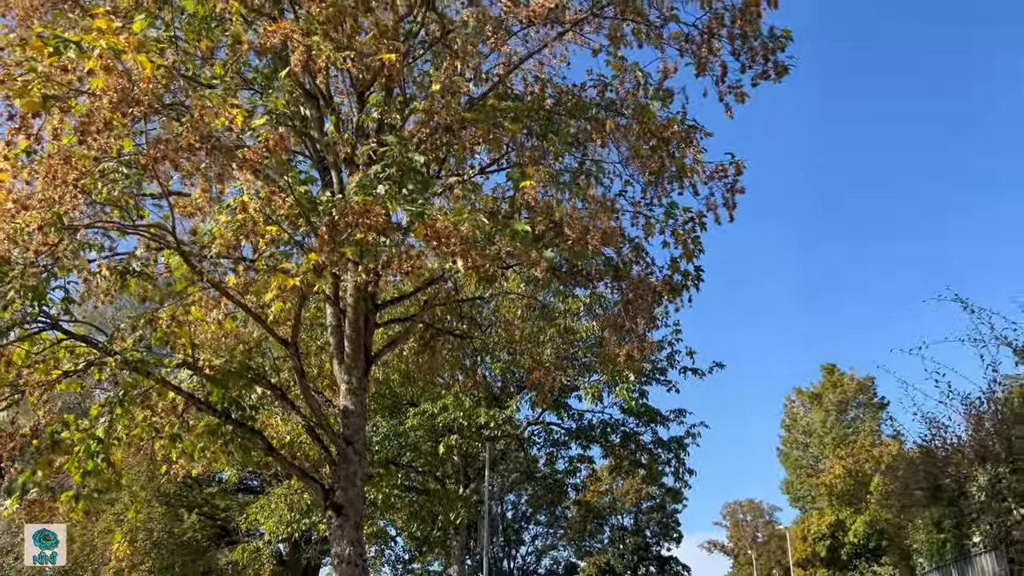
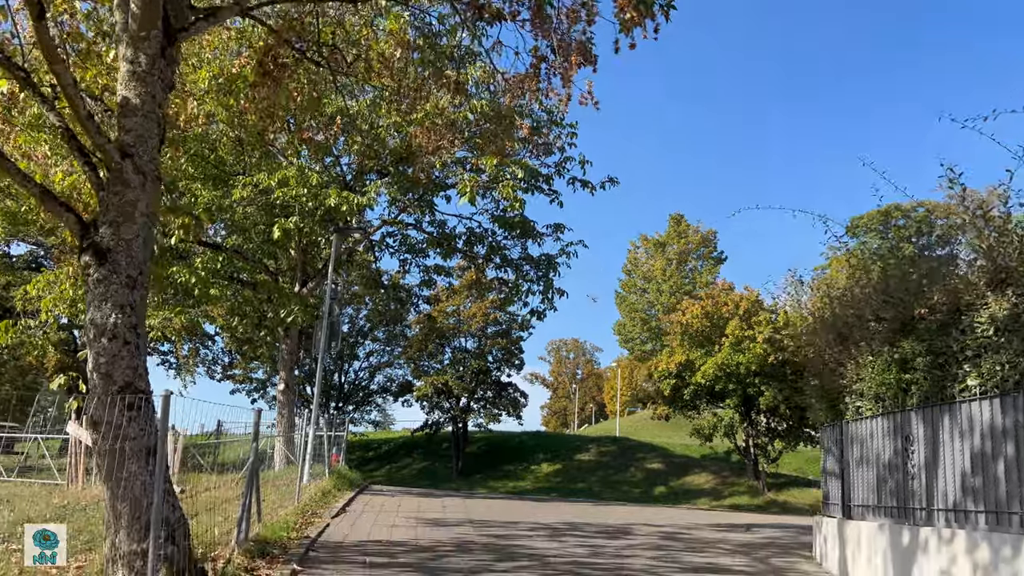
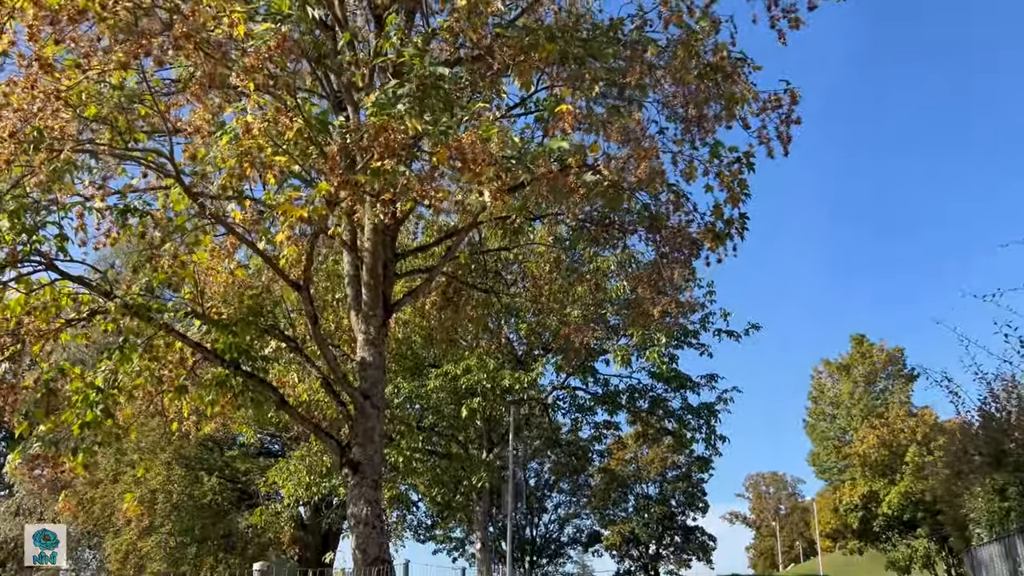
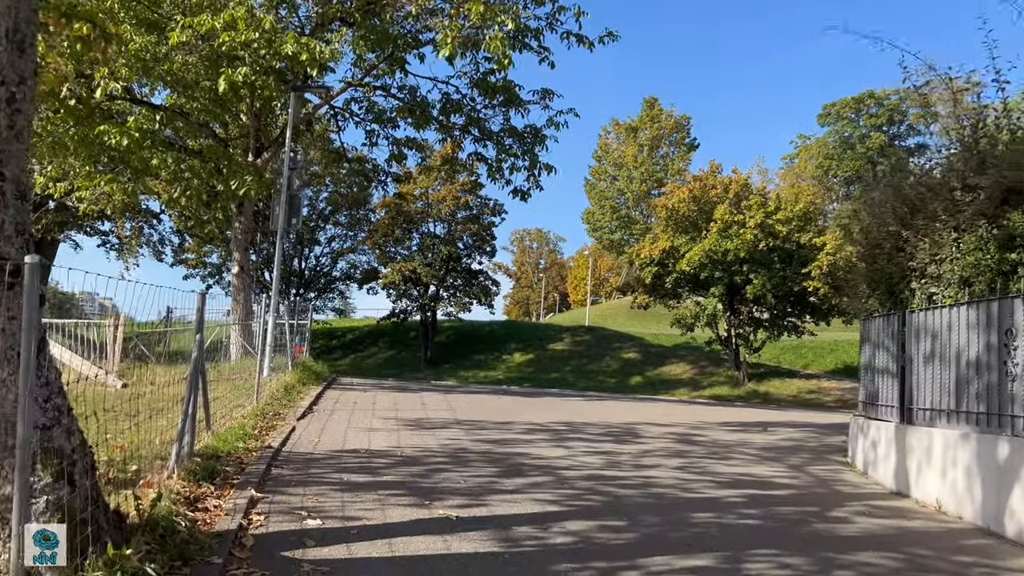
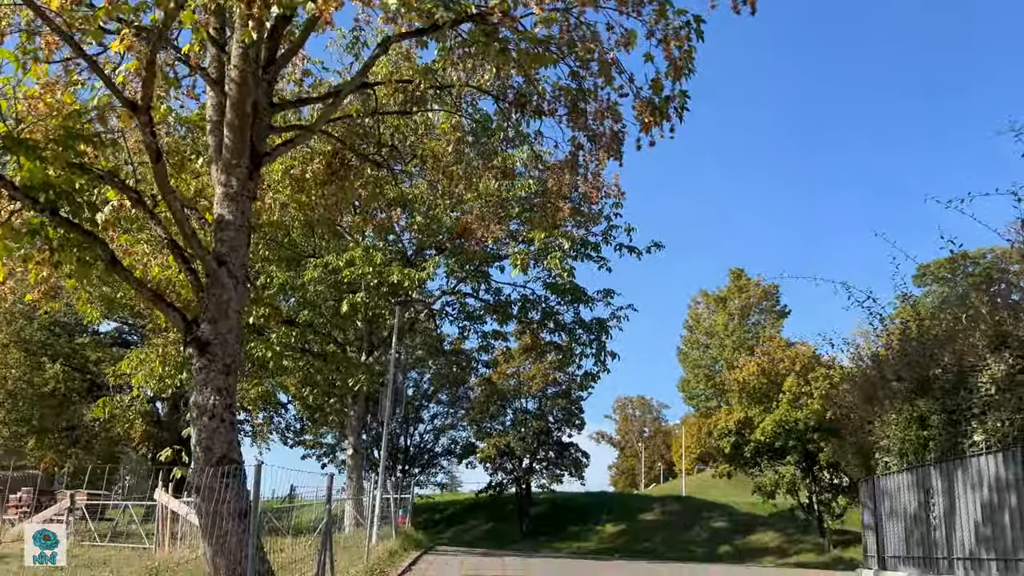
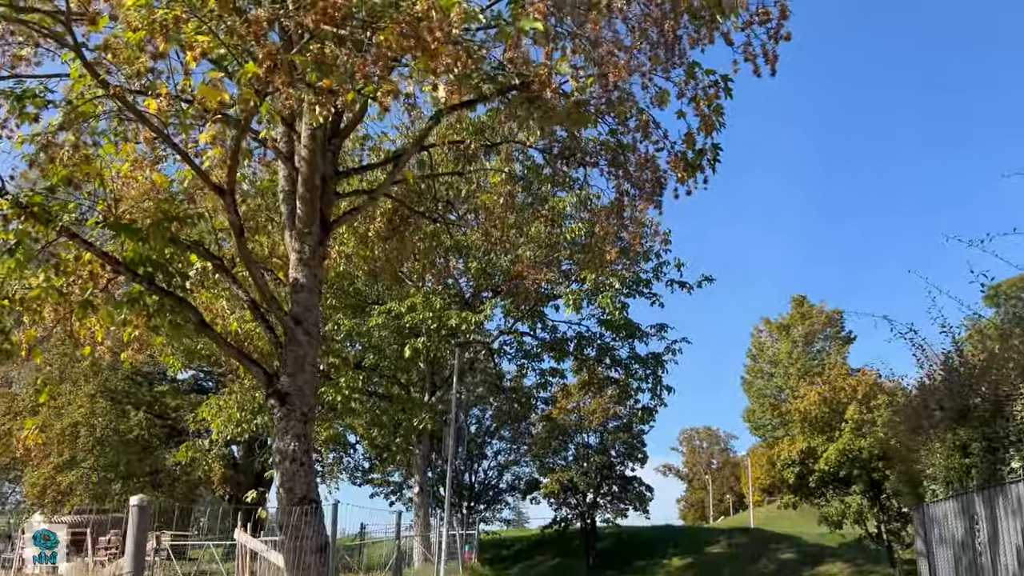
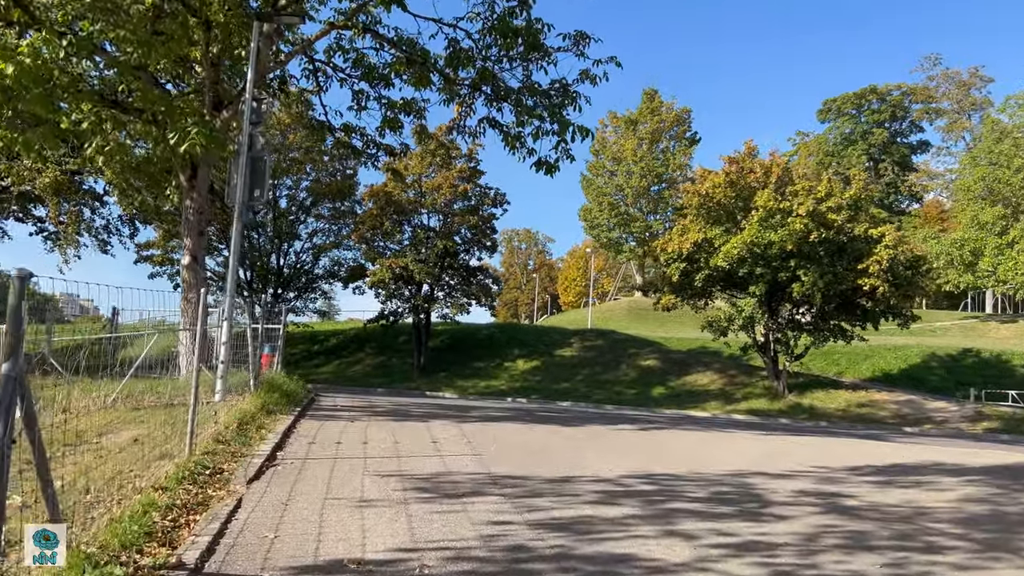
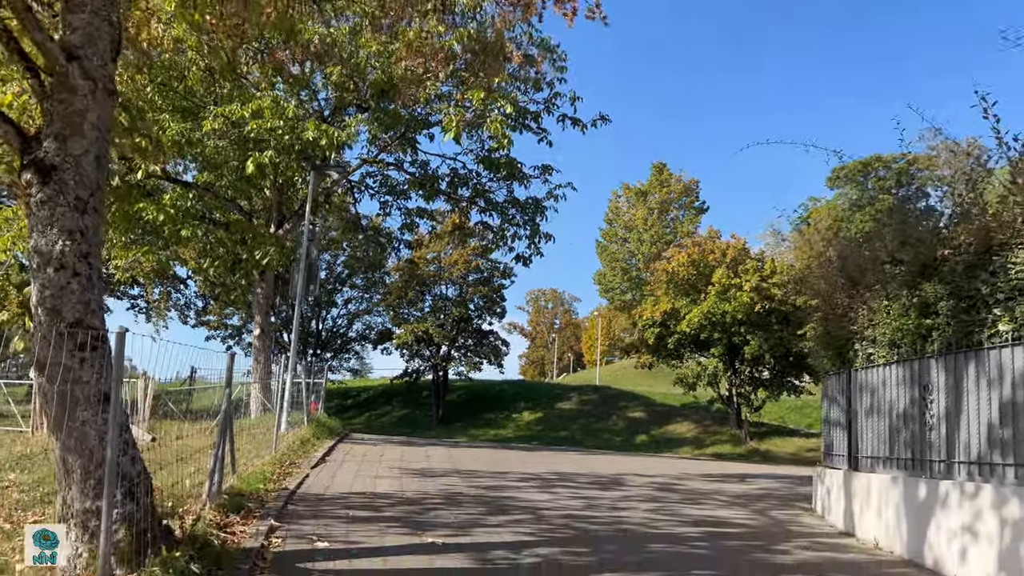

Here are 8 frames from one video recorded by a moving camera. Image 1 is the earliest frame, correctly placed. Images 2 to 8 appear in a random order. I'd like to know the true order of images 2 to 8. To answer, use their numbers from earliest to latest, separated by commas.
3, 6, 5, 2, 8, 4, 7
